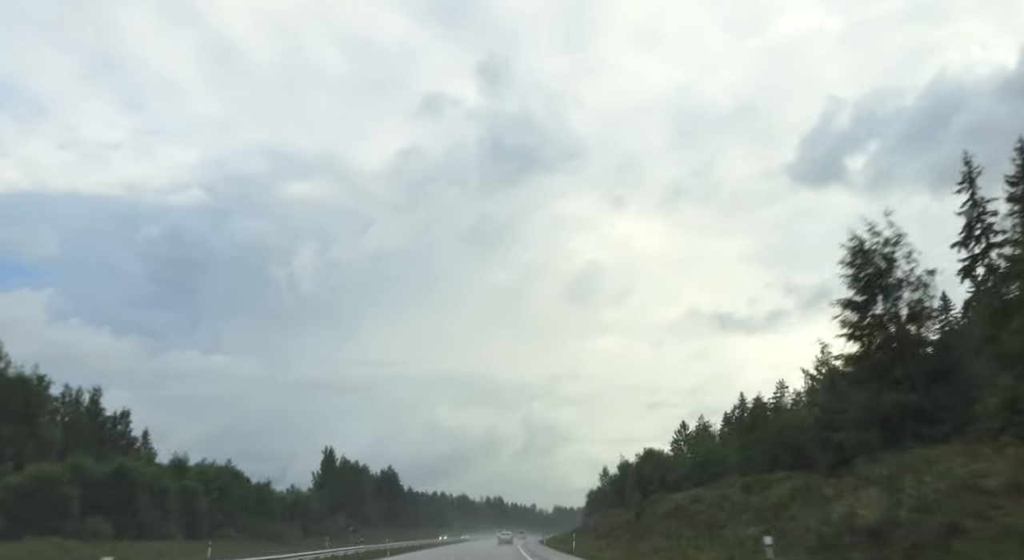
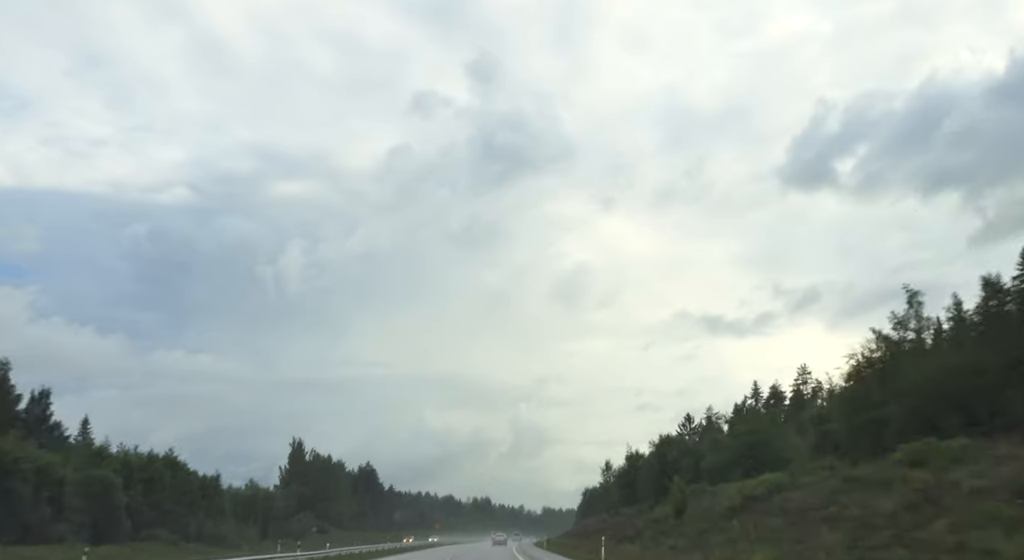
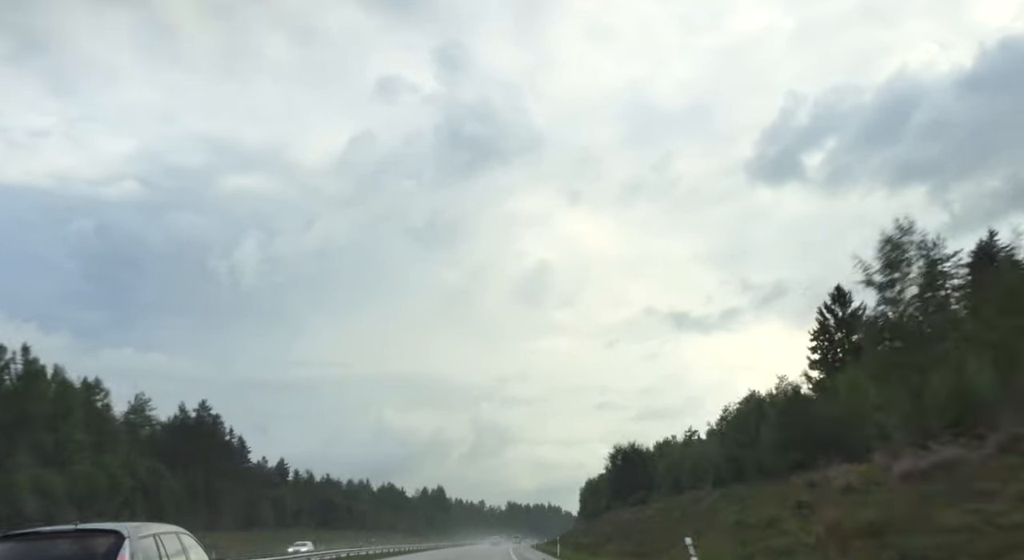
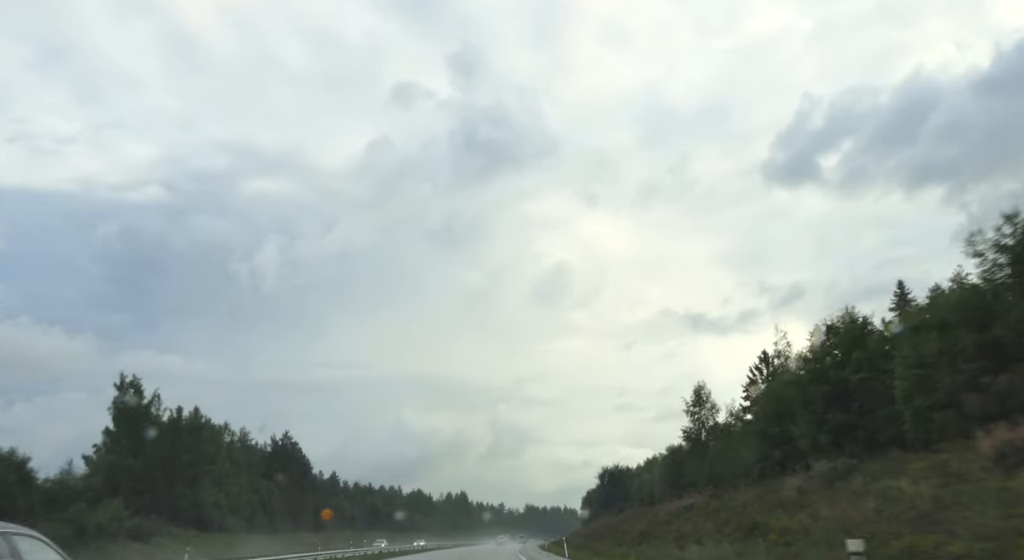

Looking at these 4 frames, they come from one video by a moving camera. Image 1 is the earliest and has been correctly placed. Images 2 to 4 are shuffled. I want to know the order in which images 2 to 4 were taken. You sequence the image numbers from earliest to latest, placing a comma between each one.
2, 4, 3
